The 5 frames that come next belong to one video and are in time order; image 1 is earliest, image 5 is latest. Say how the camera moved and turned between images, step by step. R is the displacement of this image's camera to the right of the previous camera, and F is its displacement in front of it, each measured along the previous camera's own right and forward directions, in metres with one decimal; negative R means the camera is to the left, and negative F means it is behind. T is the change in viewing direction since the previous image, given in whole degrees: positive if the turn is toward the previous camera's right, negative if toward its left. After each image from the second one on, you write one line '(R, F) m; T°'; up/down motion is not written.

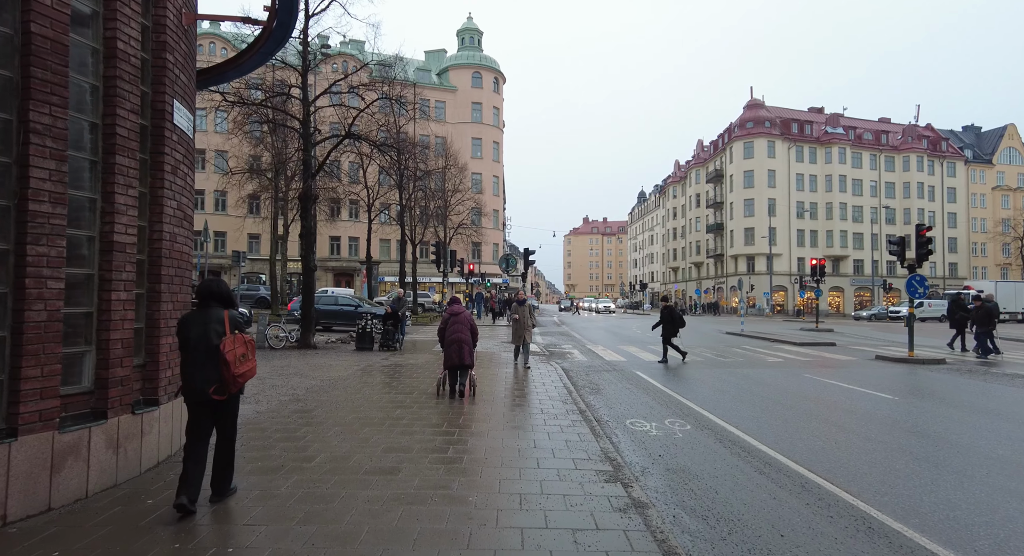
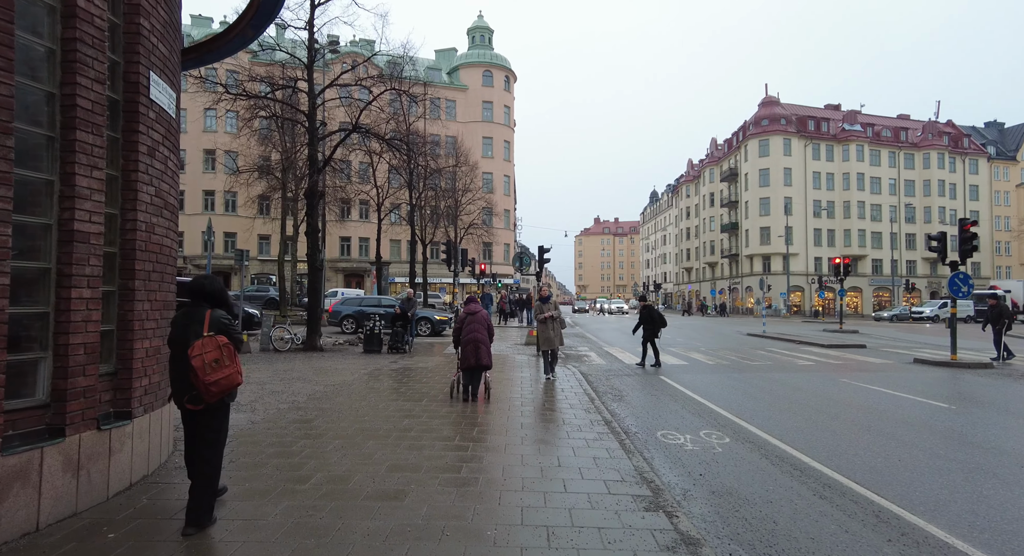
(-0.1, +0.7) m; -1°
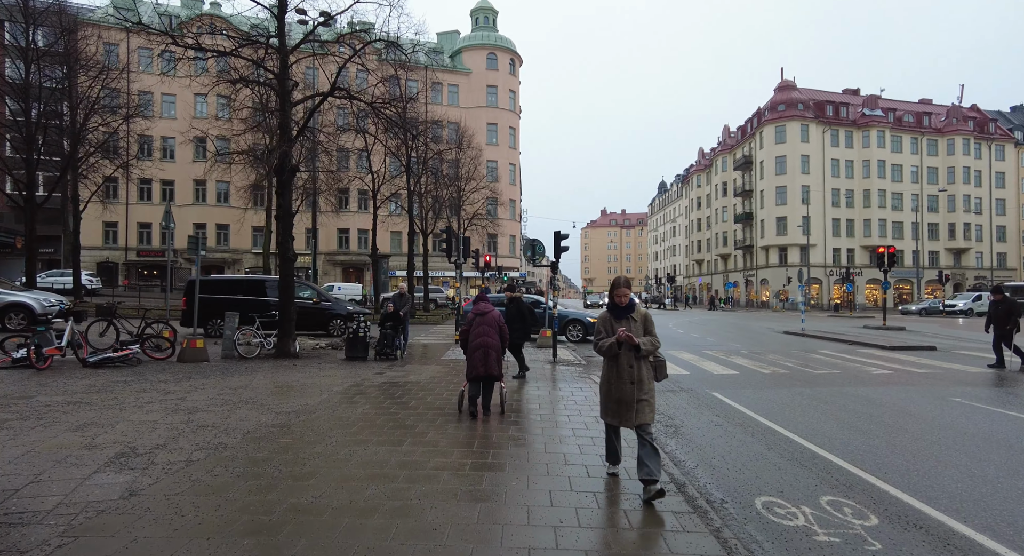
(-0.1, +2.3) m; 0°
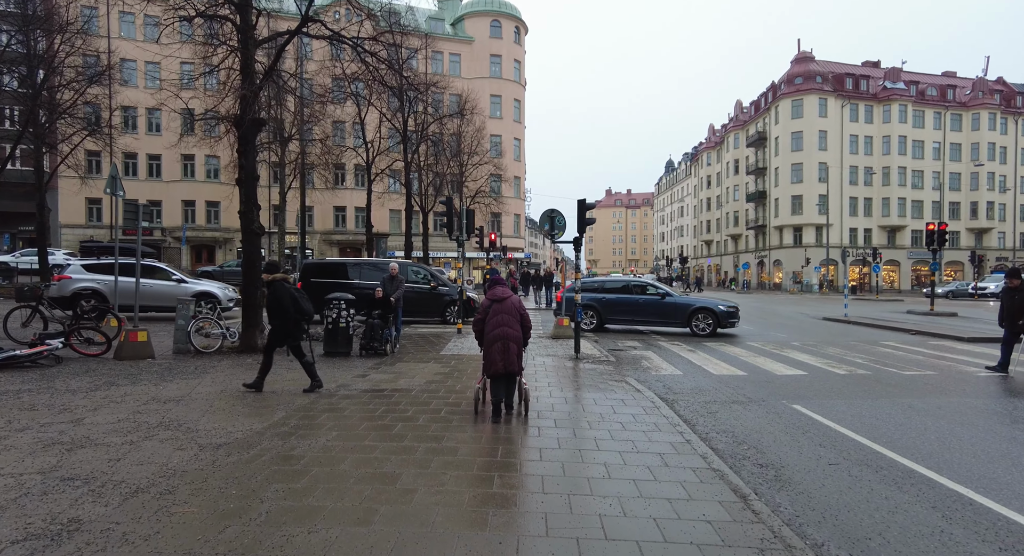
(-0.2, +2.2) m; 0°
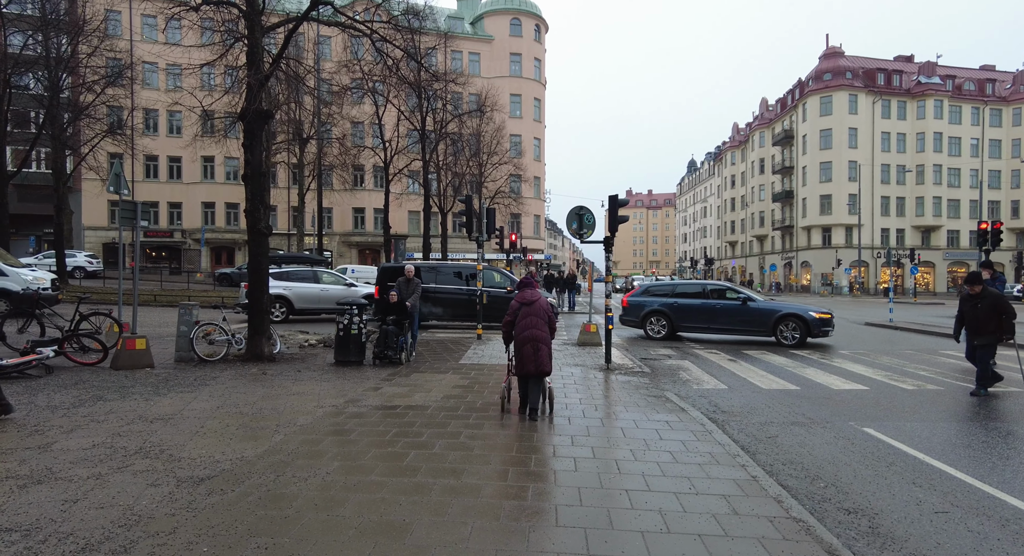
(-0.1, +0.8) m; -2°
